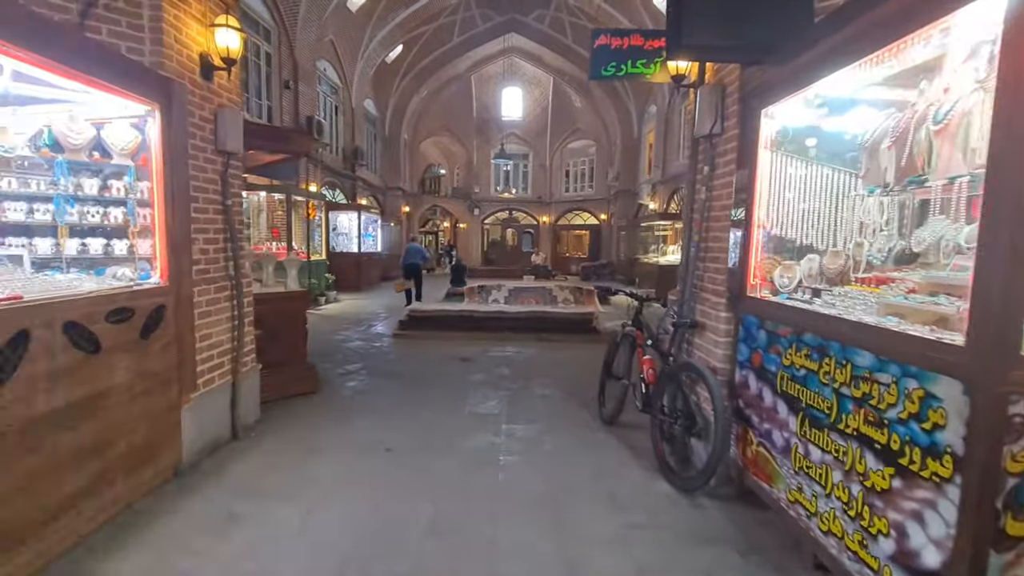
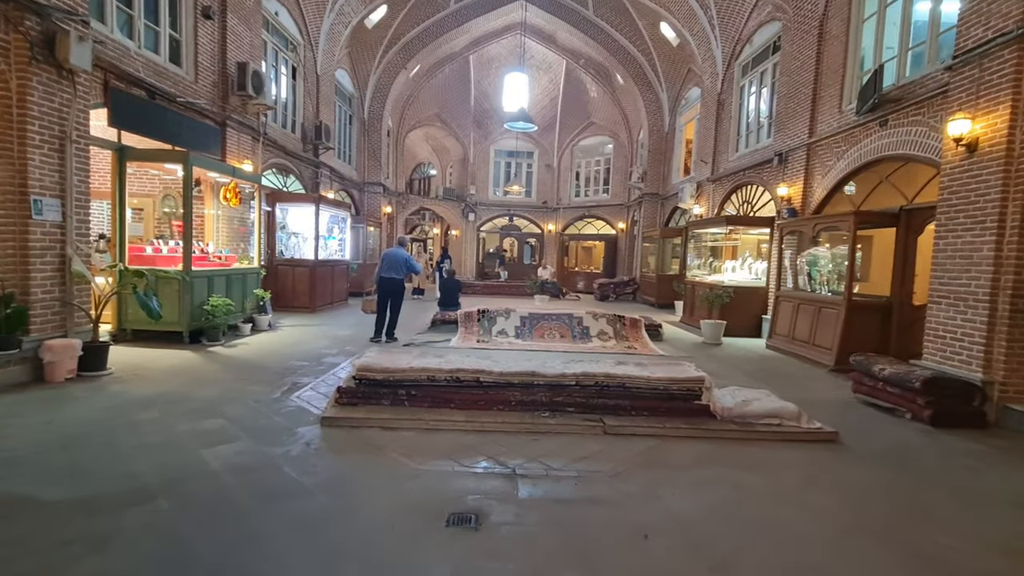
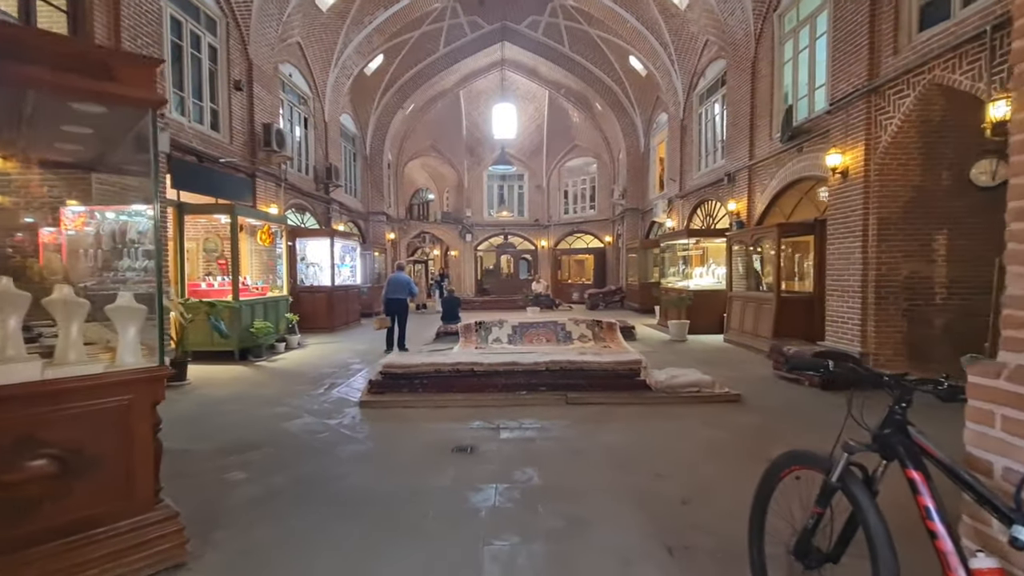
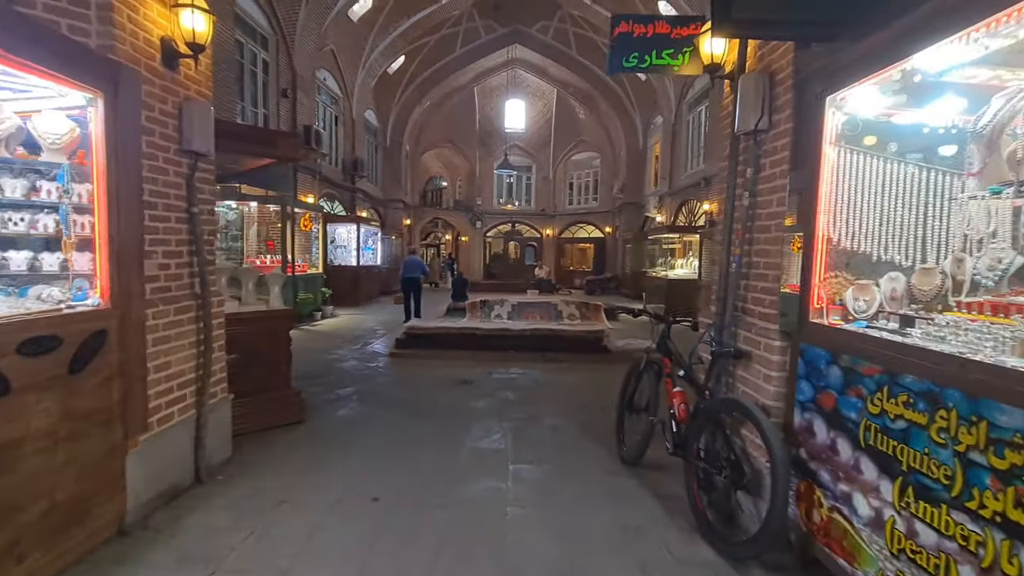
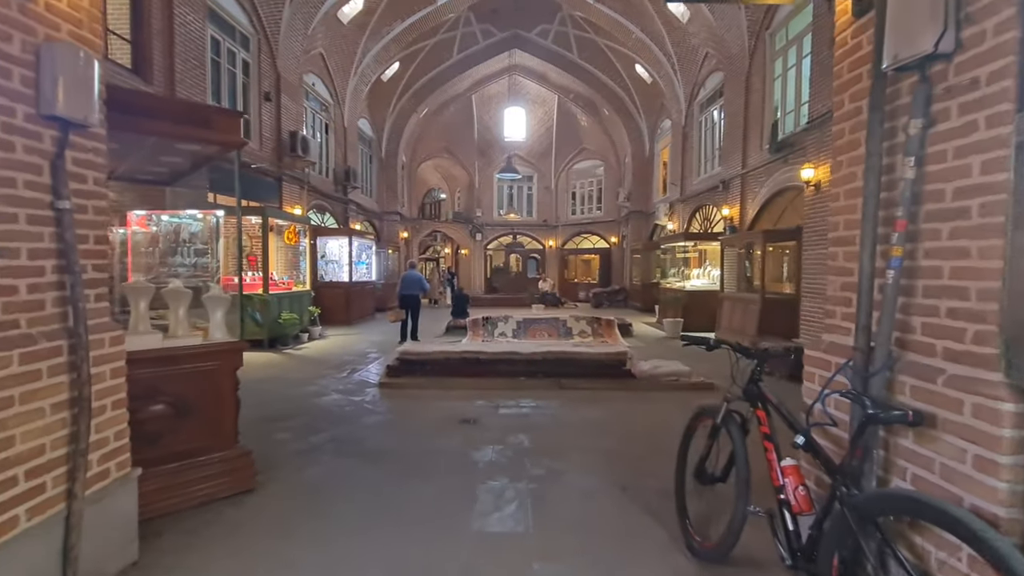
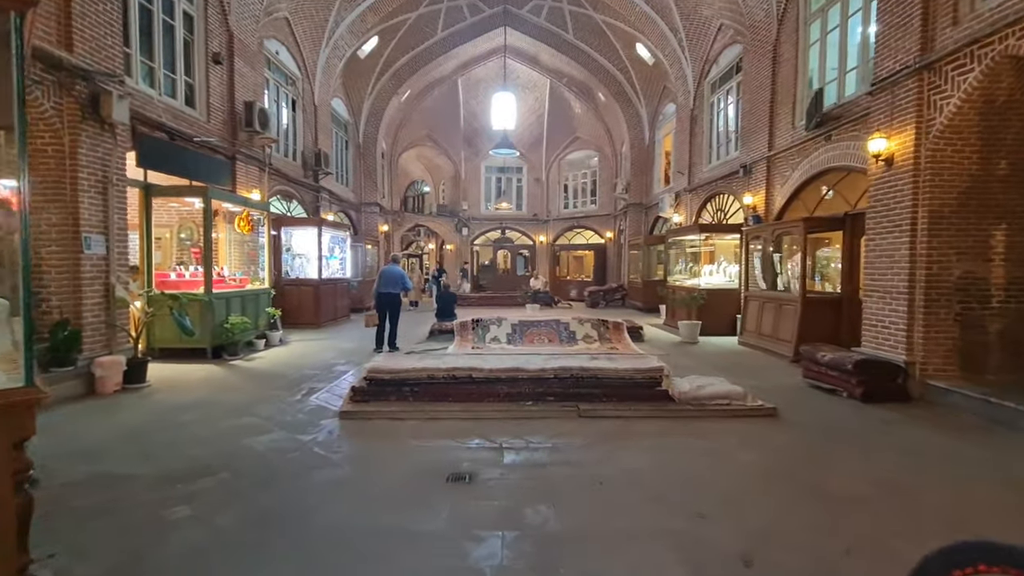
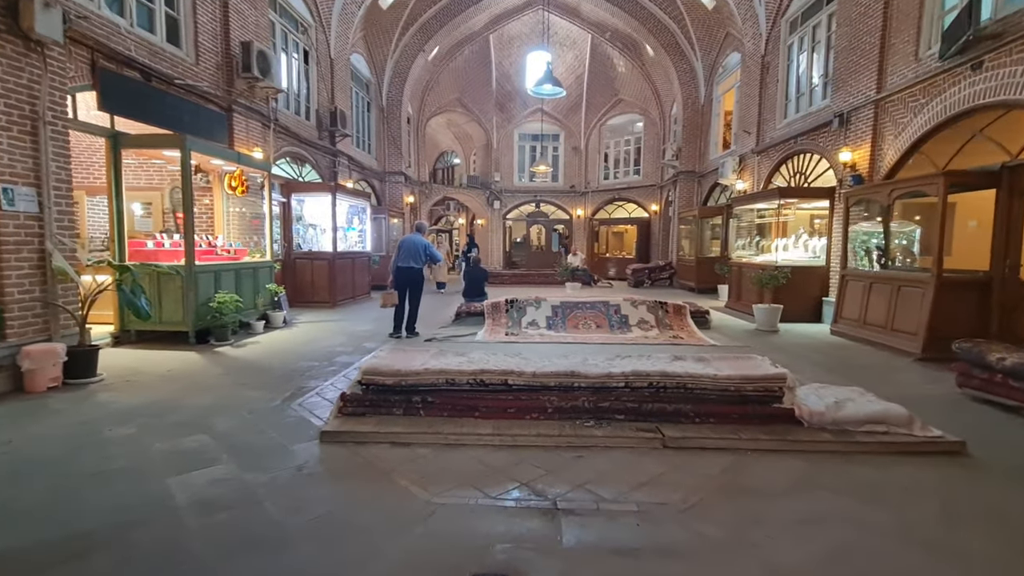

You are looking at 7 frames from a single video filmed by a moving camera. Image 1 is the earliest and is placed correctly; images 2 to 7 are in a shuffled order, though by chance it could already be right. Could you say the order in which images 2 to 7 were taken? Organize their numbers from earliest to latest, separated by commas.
4, 5, 3, 6, 2, 7
